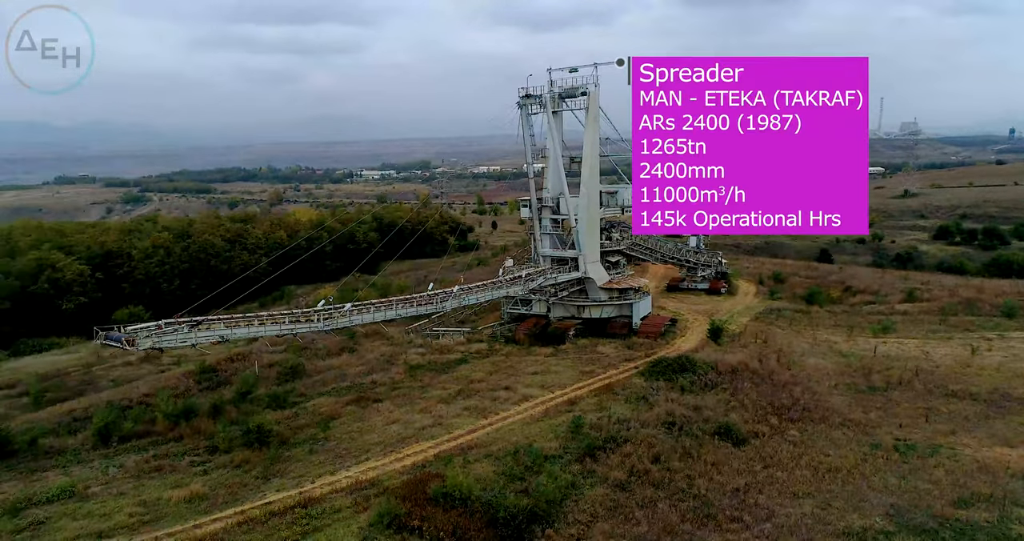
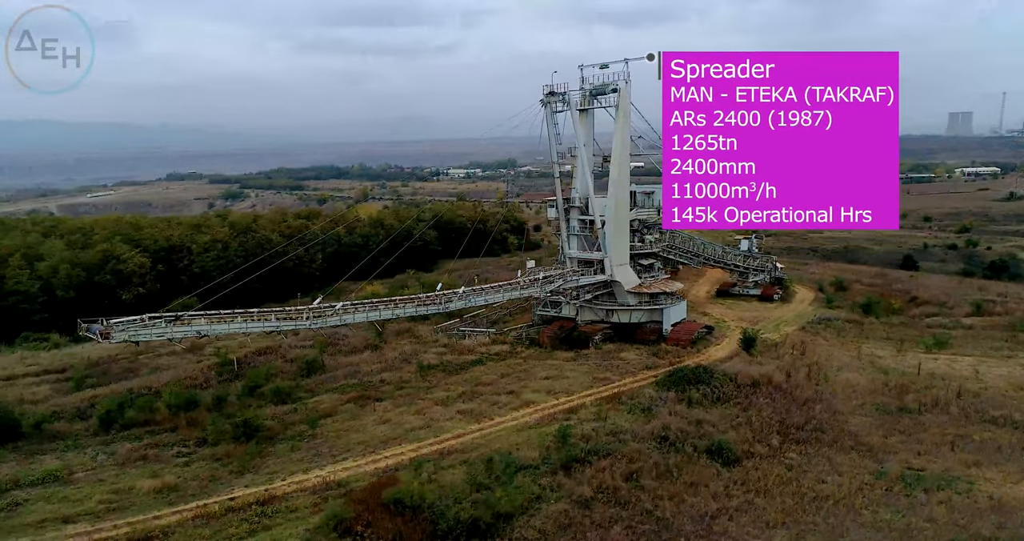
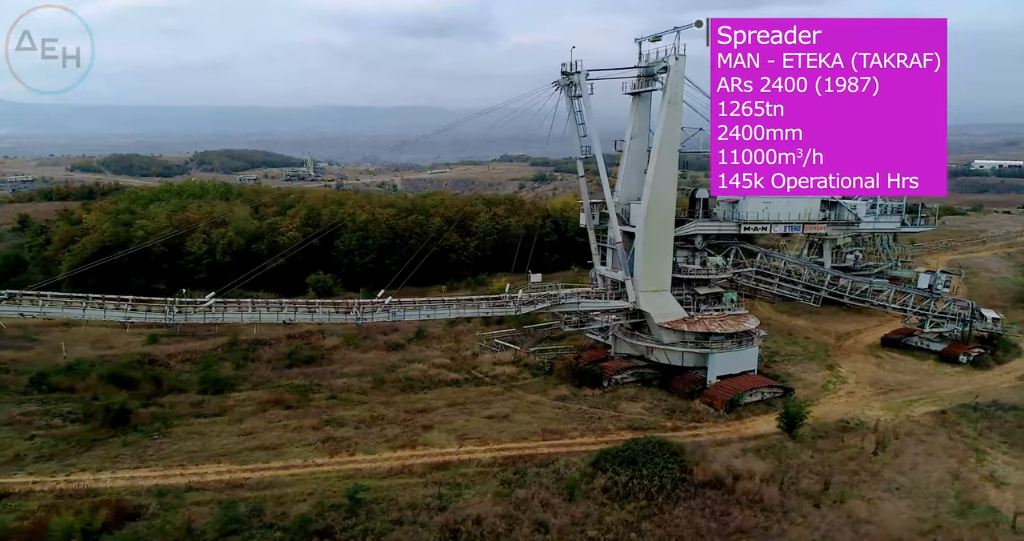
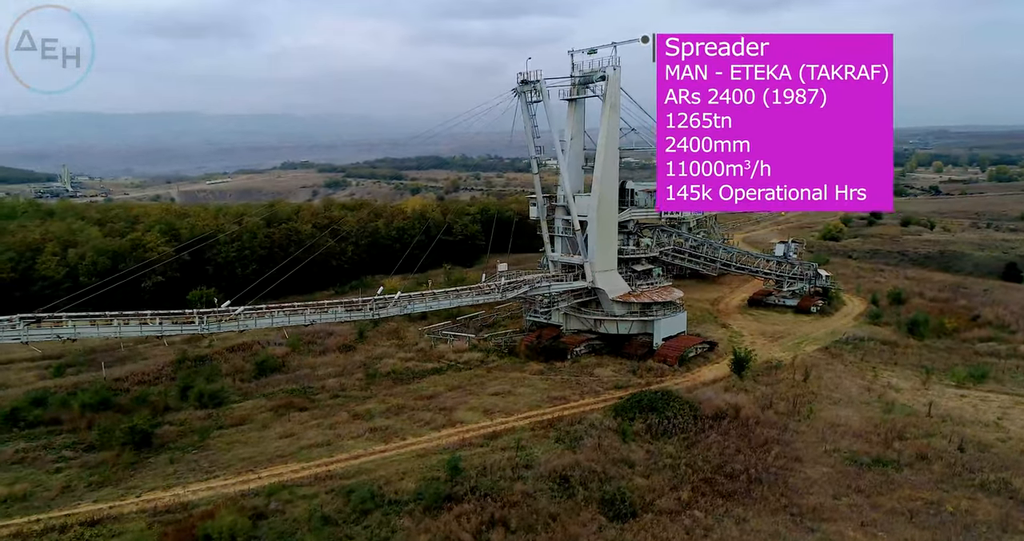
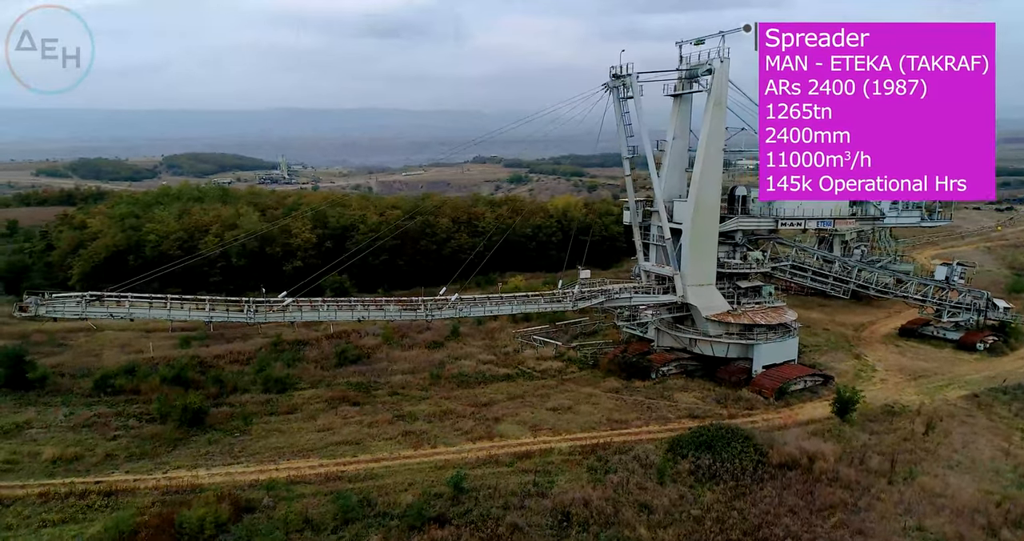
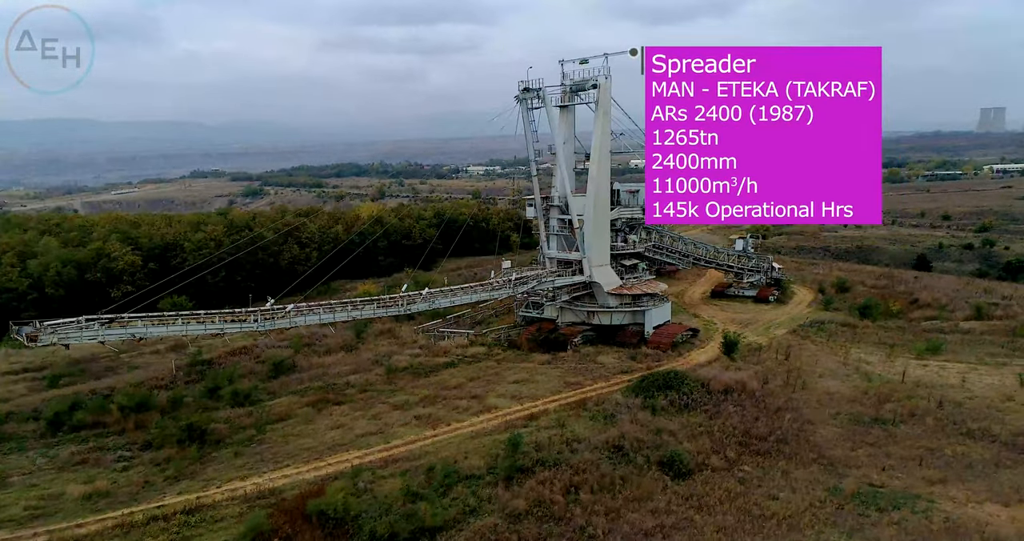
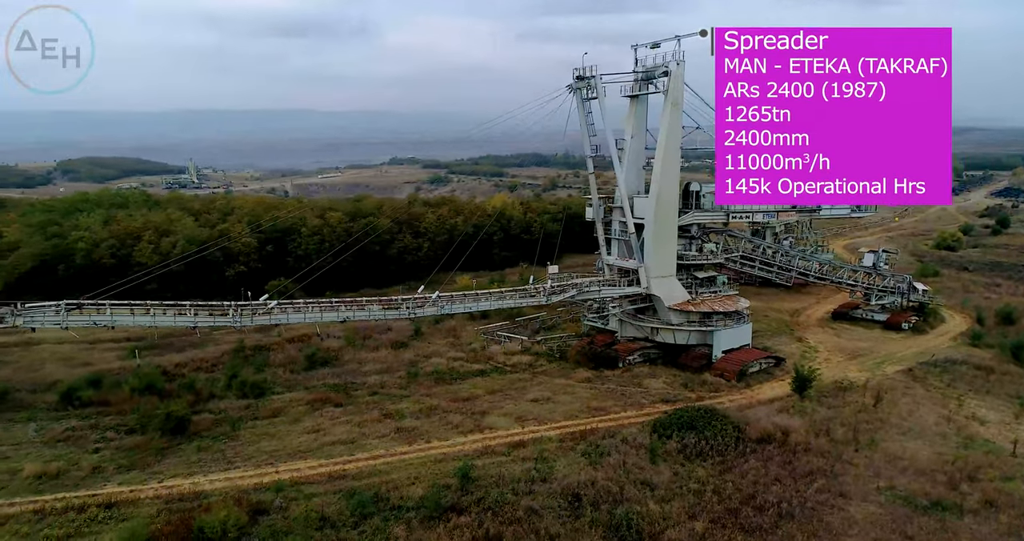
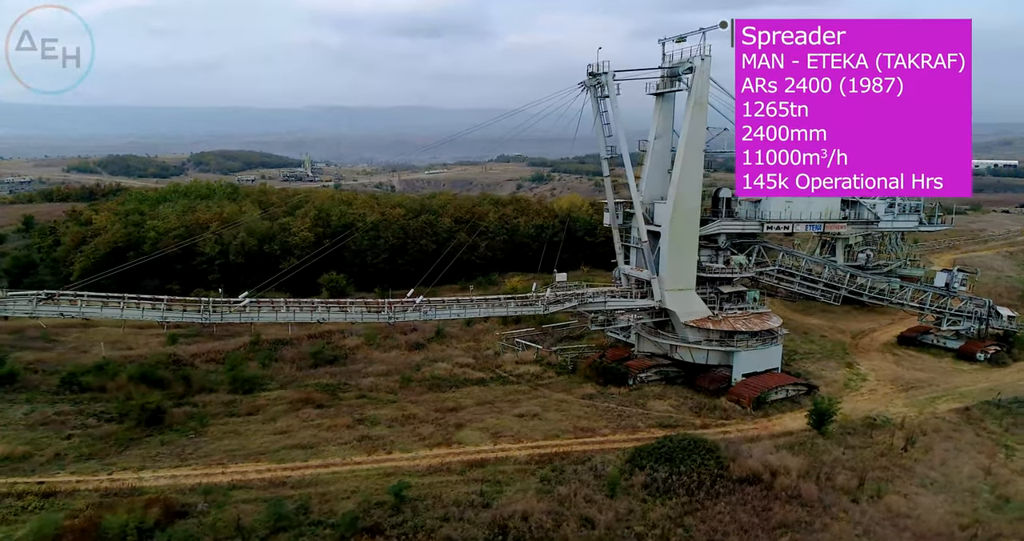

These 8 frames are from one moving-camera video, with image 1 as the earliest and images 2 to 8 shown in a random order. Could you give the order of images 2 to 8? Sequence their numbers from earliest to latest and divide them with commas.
2, 6, 4, 7, 5, 8, 3
